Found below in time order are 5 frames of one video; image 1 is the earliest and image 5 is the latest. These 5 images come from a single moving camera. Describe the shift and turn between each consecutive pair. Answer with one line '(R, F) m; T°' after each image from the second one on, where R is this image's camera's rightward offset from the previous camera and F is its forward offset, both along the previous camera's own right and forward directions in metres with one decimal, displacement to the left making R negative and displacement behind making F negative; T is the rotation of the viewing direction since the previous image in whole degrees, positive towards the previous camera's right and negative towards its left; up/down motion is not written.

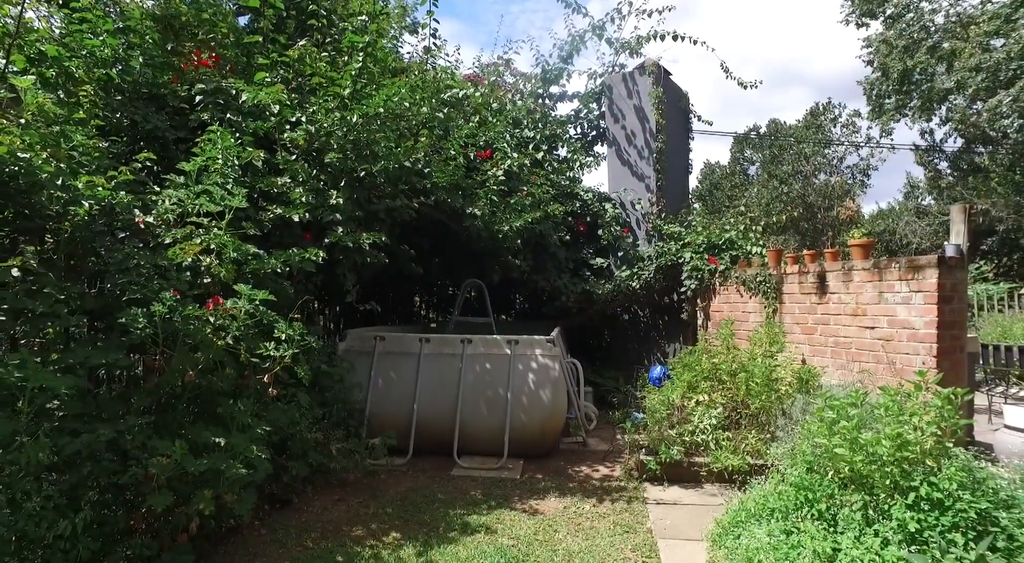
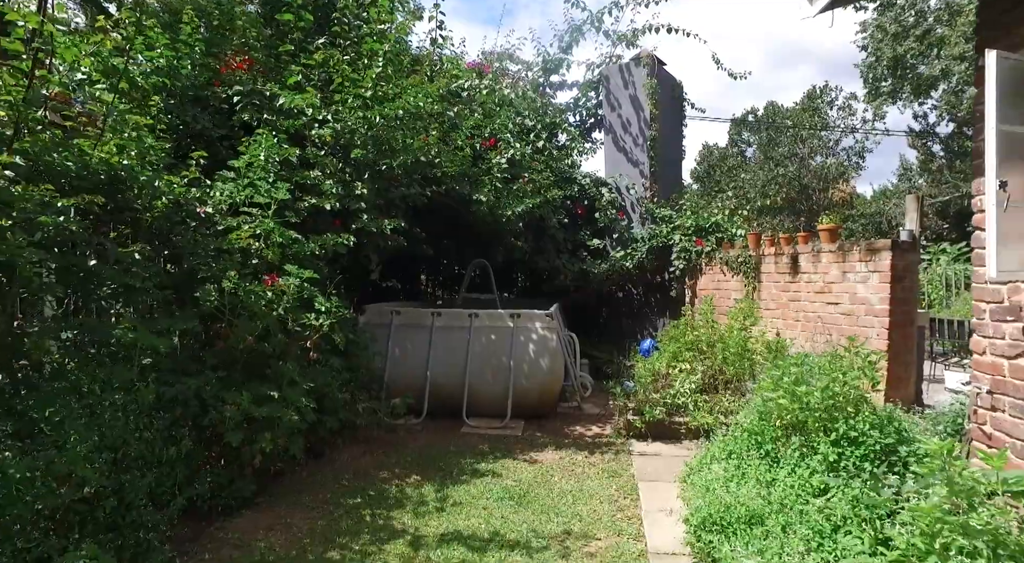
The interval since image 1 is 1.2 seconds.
(0.0, -0.6) m; 0°
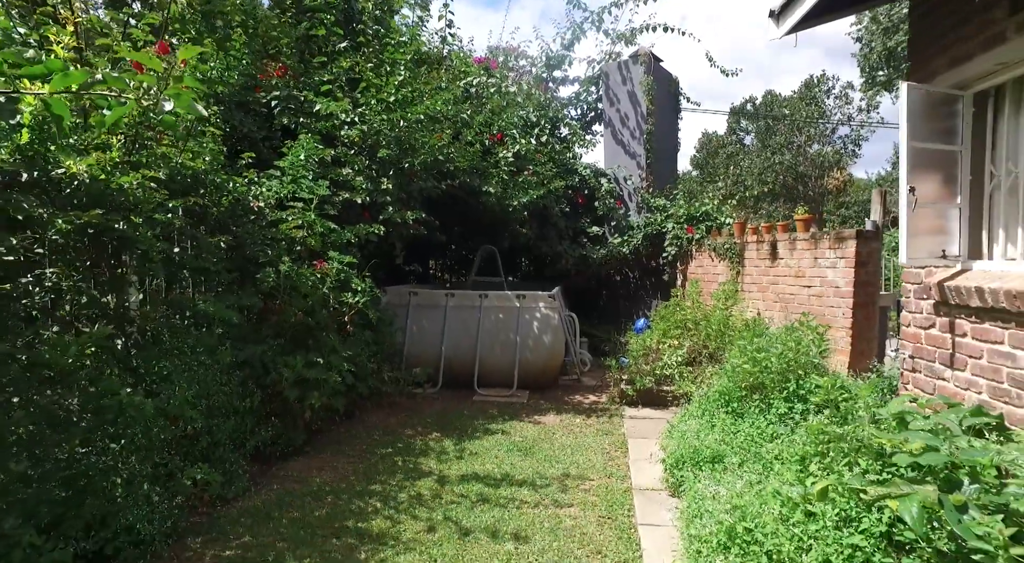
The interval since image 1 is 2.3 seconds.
(0.0, -0.6) m; 0°
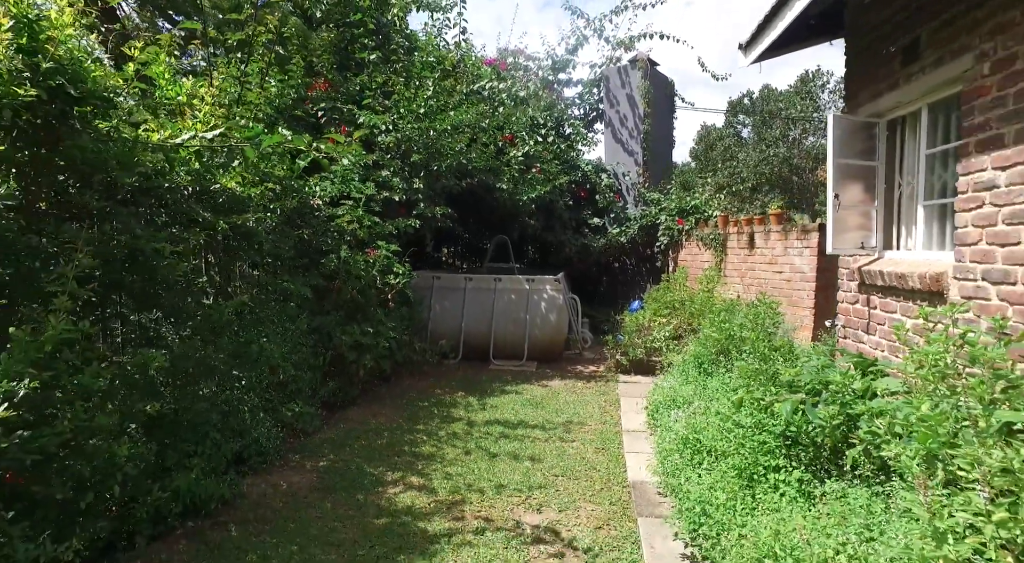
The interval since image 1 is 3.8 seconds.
(-0.1, -0.9) m; 0°
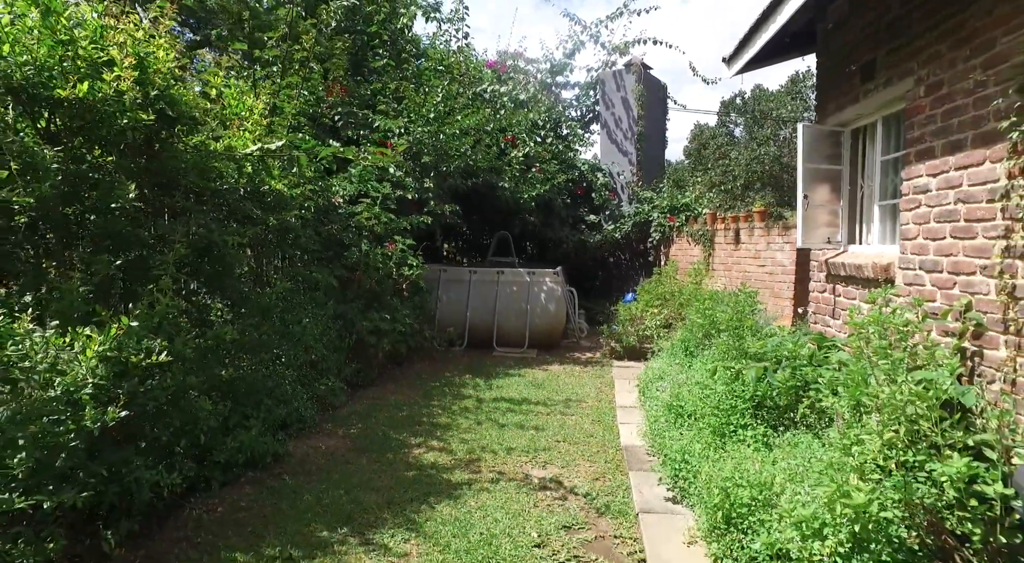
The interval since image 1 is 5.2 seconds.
(-0.1, -0.5) m; 0°
